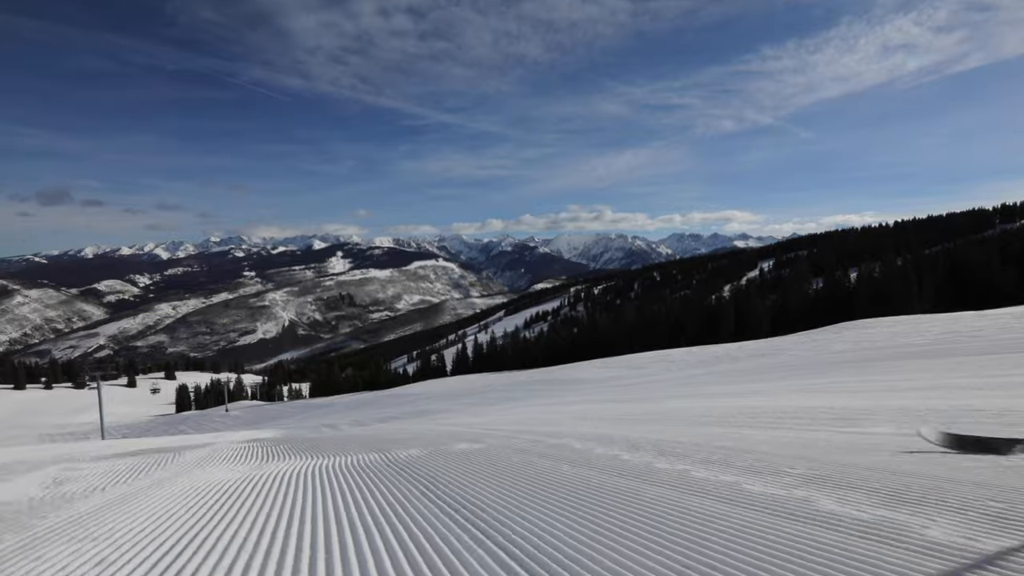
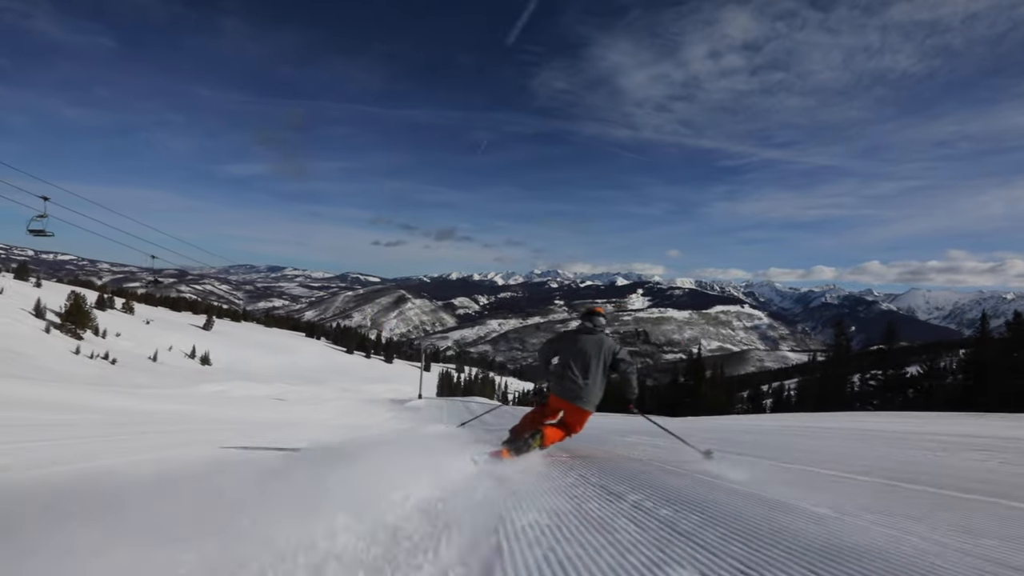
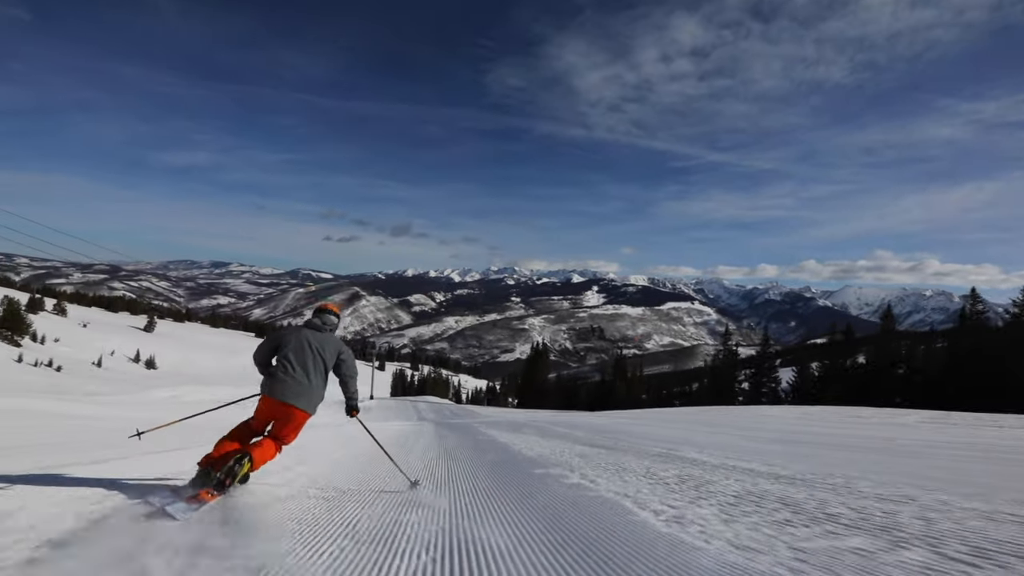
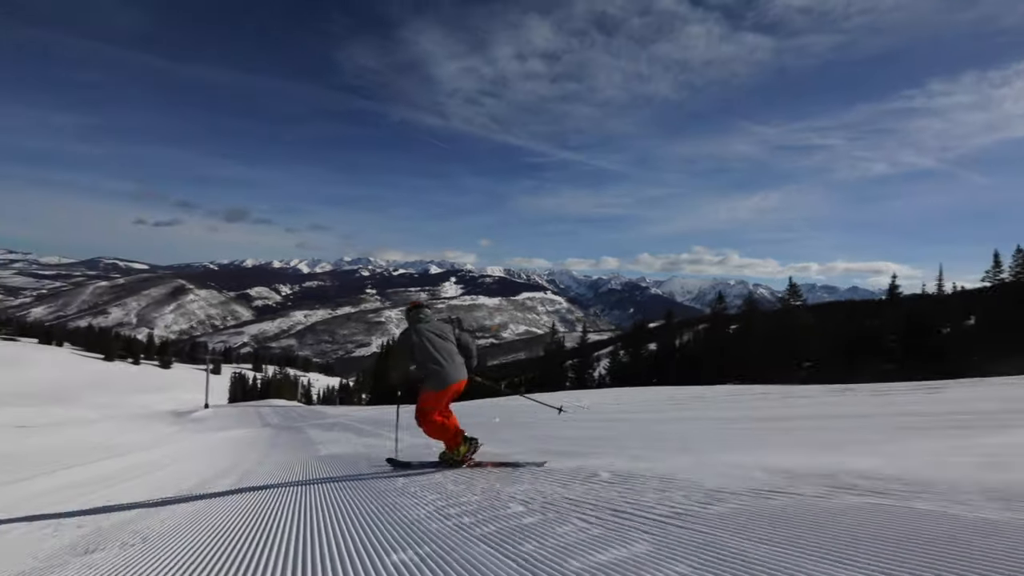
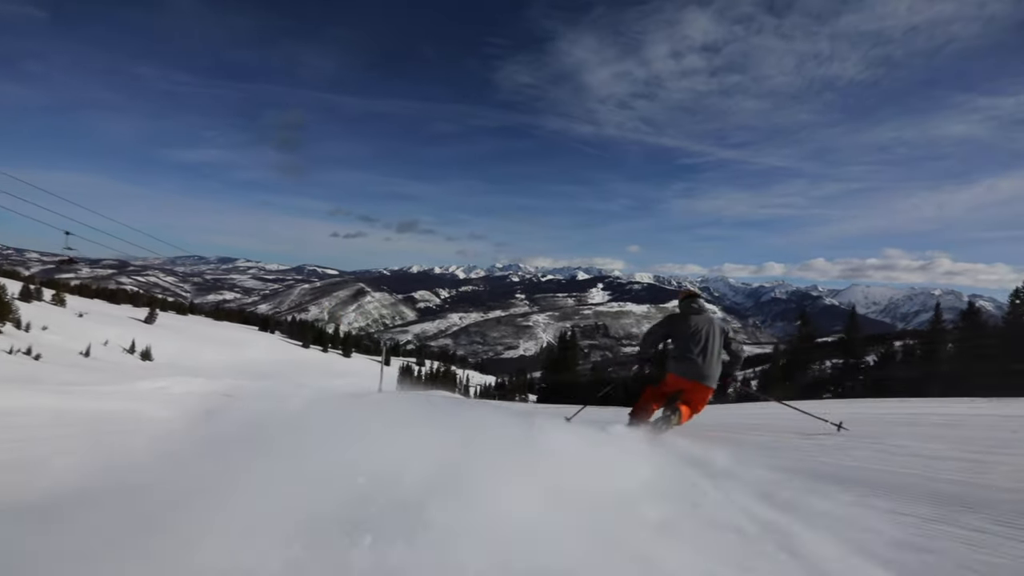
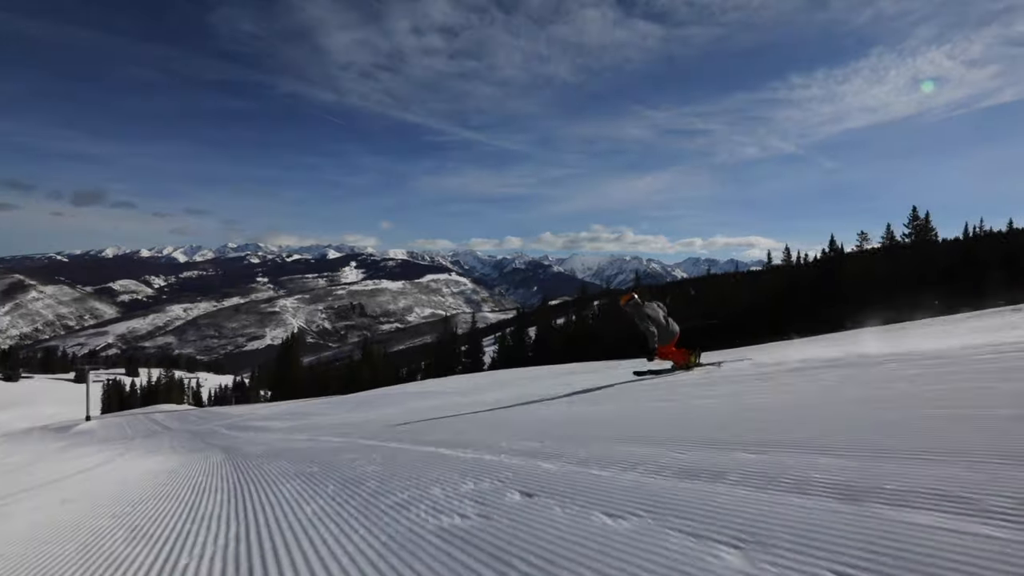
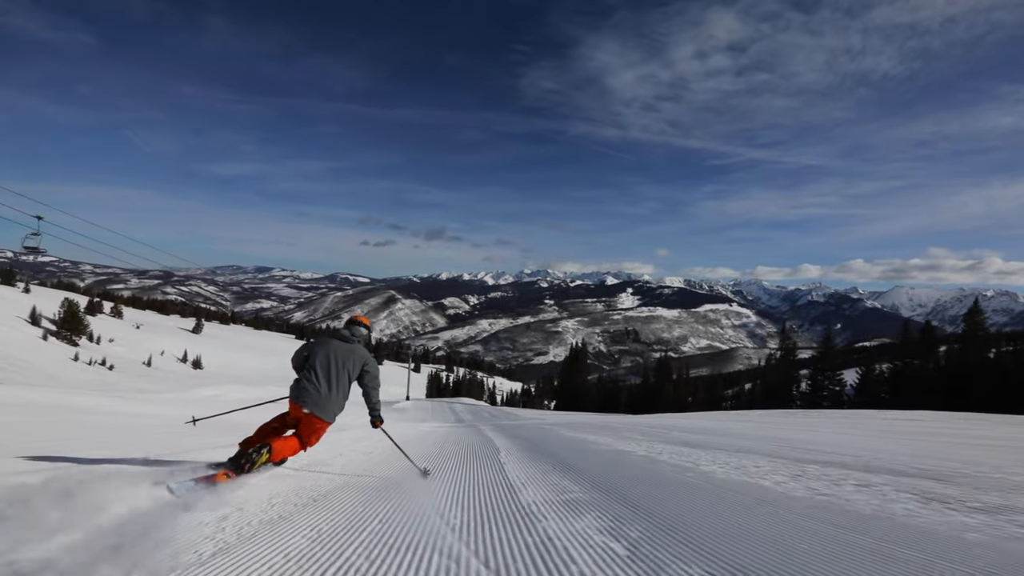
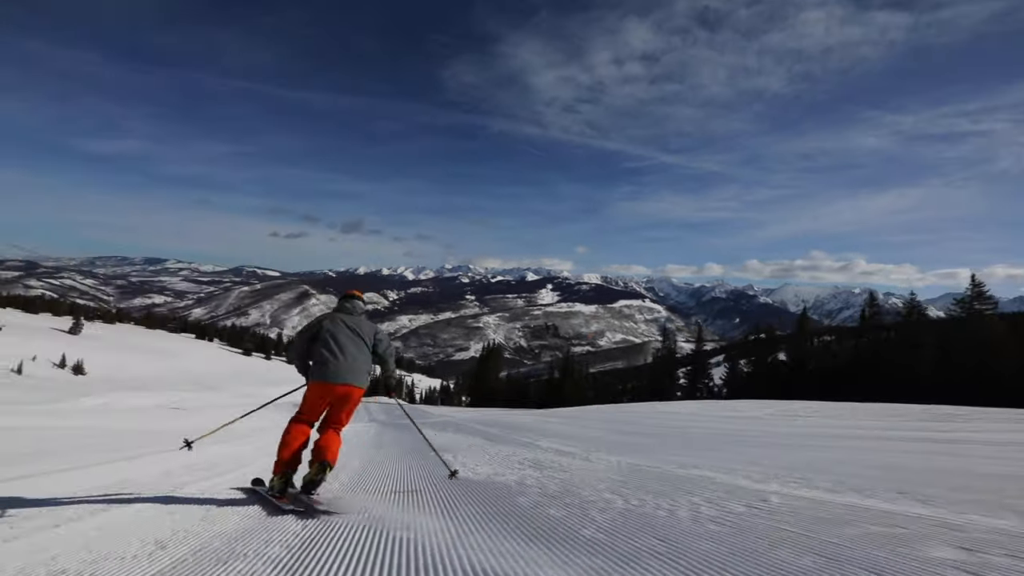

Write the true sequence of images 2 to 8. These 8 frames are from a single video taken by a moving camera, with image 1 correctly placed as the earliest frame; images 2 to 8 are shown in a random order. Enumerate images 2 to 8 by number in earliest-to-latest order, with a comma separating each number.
6, 4, 8, 3, 7, 2, 5
